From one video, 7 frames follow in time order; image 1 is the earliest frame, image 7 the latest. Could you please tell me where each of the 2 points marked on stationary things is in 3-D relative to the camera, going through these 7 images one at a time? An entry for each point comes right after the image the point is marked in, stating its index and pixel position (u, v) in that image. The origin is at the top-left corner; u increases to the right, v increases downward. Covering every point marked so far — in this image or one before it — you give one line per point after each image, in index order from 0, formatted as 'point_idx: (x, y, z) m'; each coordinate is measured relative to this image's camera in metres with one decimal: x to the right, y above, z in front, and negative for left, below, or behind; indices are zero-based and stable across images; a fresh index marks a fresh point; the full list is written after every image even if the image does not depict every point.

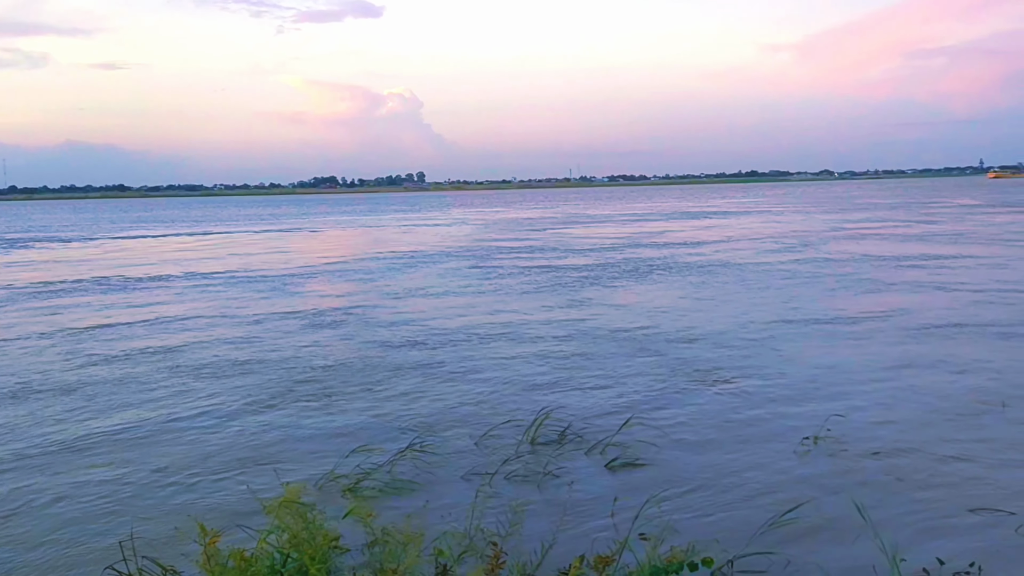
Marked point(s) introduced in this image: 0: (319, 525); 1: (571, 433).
0: (-1.1, -1.3, +5.3) m
1: (+0.5, -1.4, +8.9) m
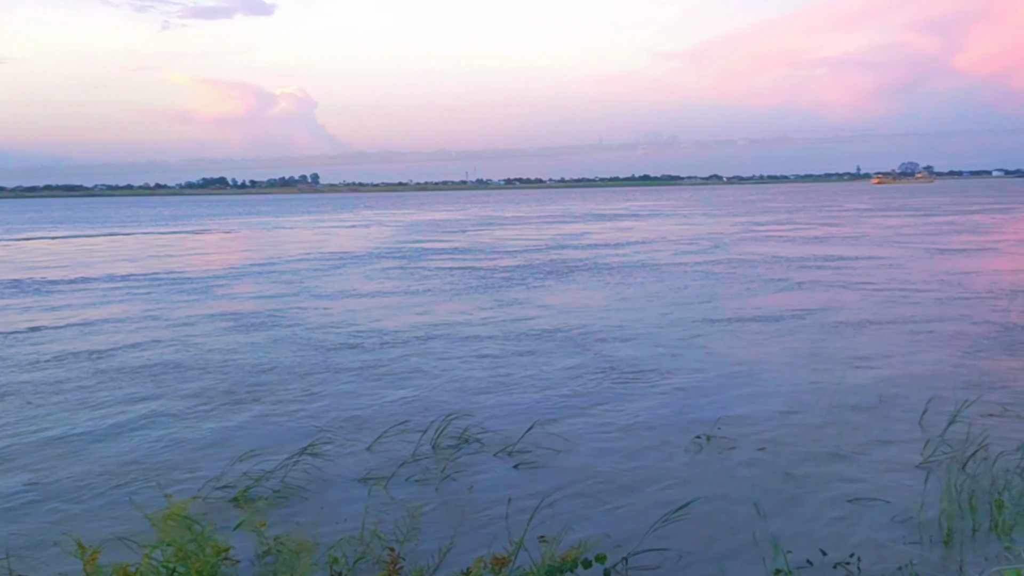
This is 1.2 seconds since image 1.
0: (-1.7, -1.4, +5.2) m
1: (-0.4, -1.4, +8.9) m
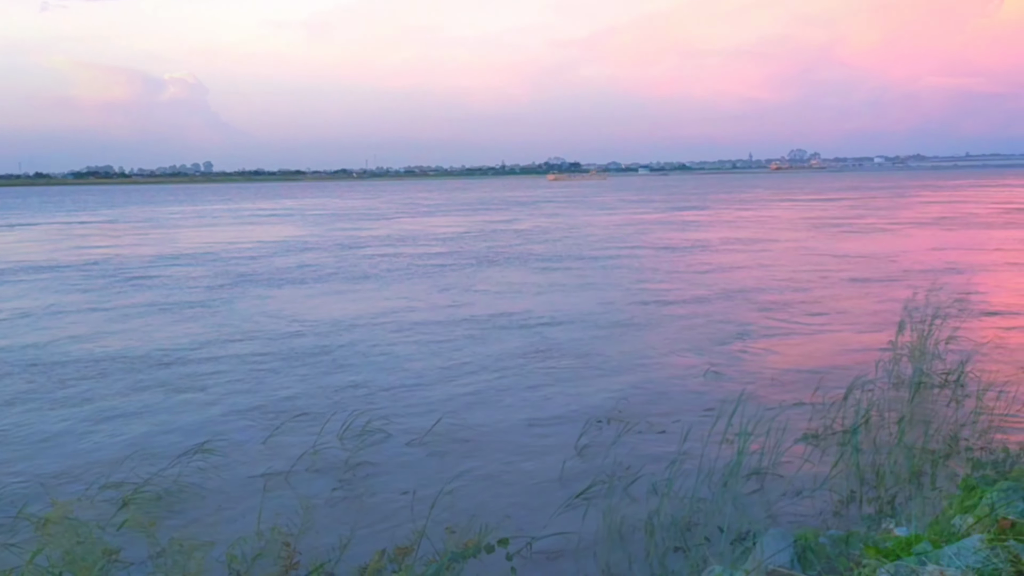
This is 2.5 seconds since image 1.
0: (-2.2, -1.3, +5.0) m
1: (-1.3, -1.3, +8.8) m
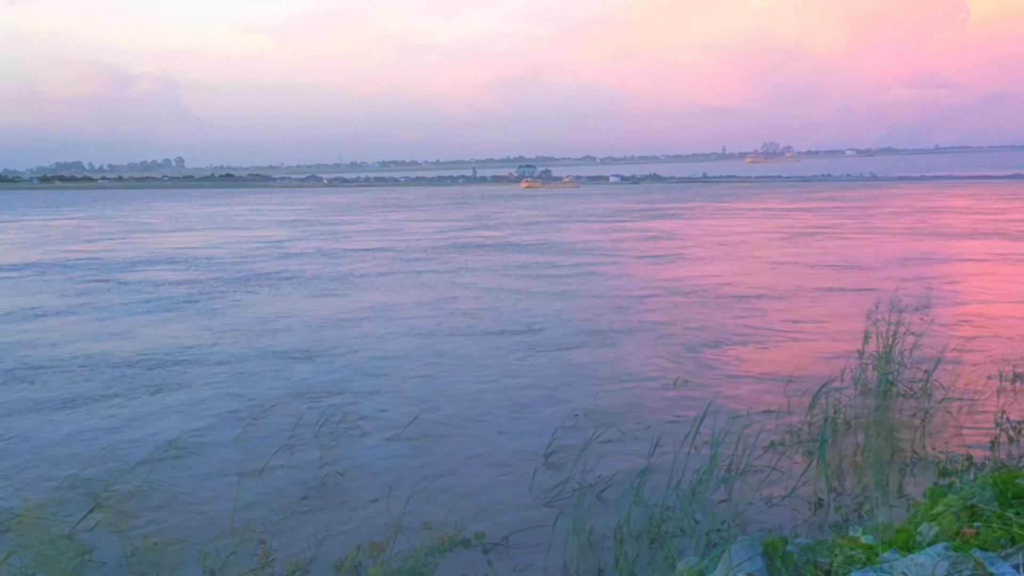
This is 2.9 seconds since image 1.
0: (-3.1, -1.5, +6.4) m
1: (-1.3, -1.5, +9.9) m
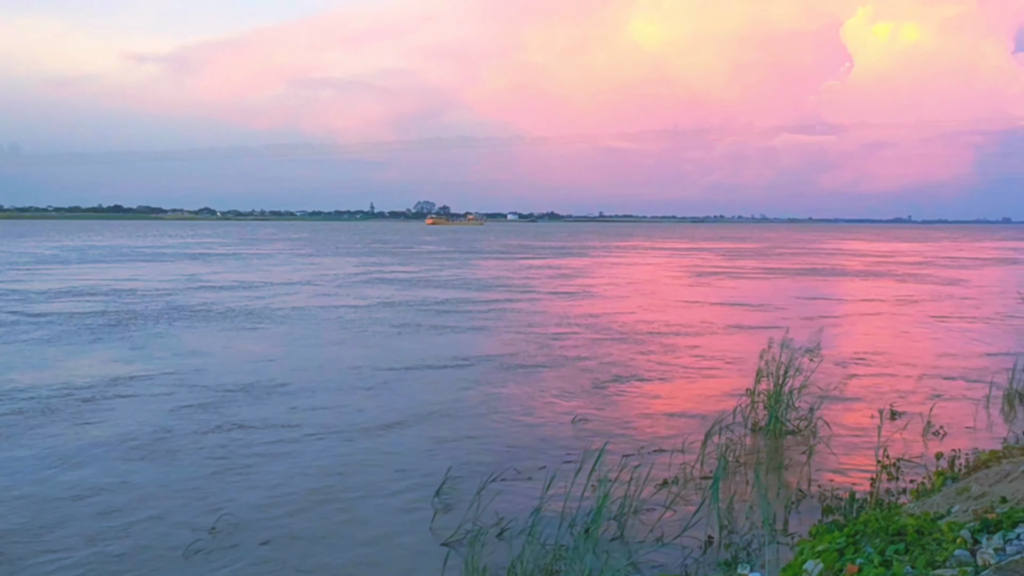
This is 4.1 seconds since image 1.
0: (-3.8, -1.7, +6.1) m
1: (-2.3, -1.9, +9.7) m
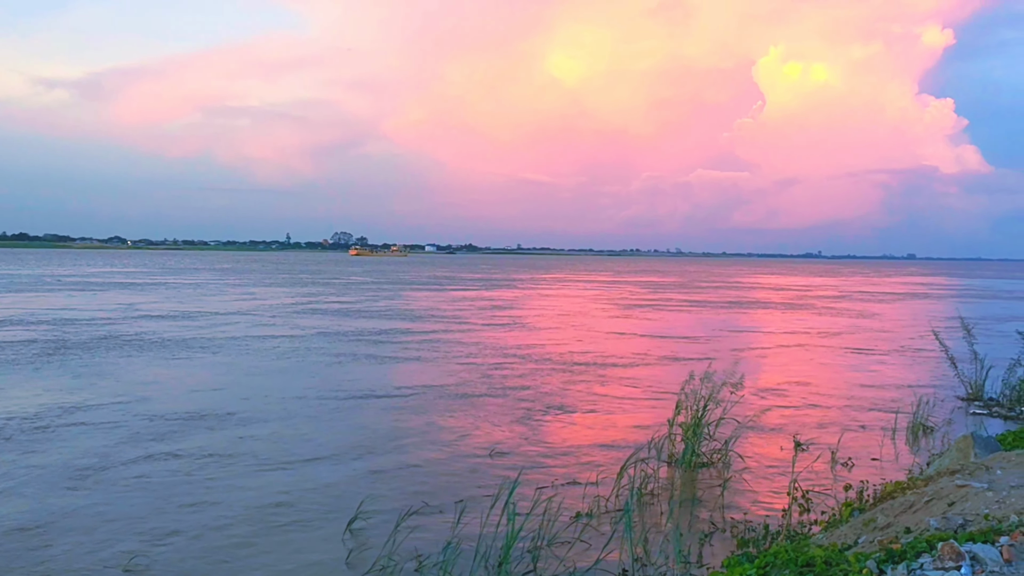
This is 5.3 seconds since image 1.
0: (-4.4, -1.9, +5.8) m
1: (-3.1, -2.2, +9.5) m
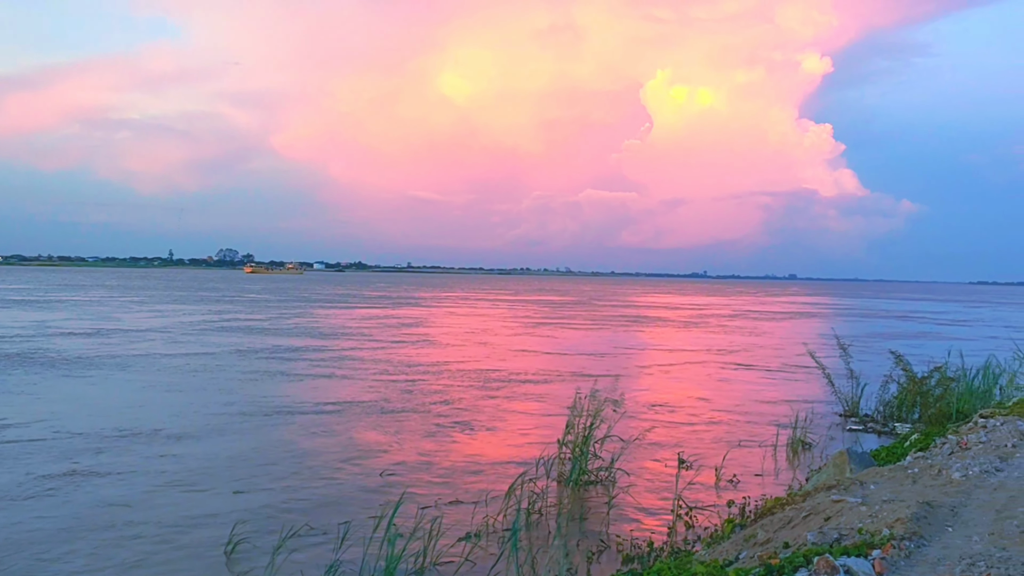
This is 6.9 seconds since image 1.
0: (-5.2, -2.0, +5.3) m
1: (-4.1, -2.4, +9.1) m
